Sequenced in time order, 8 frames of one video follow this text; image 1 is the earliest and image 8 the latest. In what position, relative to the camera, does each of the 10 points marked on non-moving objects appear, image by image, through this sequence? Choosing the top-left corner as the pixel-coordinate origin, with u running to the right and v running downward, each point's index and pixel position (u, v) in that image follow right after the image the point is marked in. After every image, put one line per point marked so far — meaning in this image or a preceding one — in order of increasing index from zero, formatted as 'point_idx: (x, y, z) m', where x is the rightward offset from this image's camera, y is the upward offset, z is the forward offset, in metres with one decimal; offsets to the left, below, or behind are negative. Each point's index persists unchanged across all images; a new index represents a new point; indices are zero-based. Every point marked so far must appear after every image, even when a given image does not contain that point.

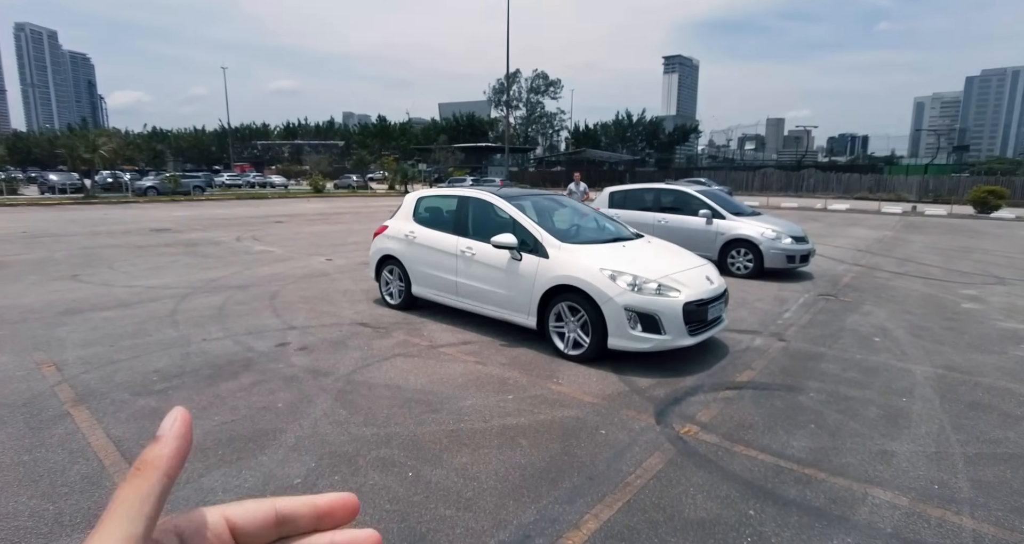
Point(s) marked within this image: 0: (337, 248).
0: (-3.9, +0.5, +12.2) m
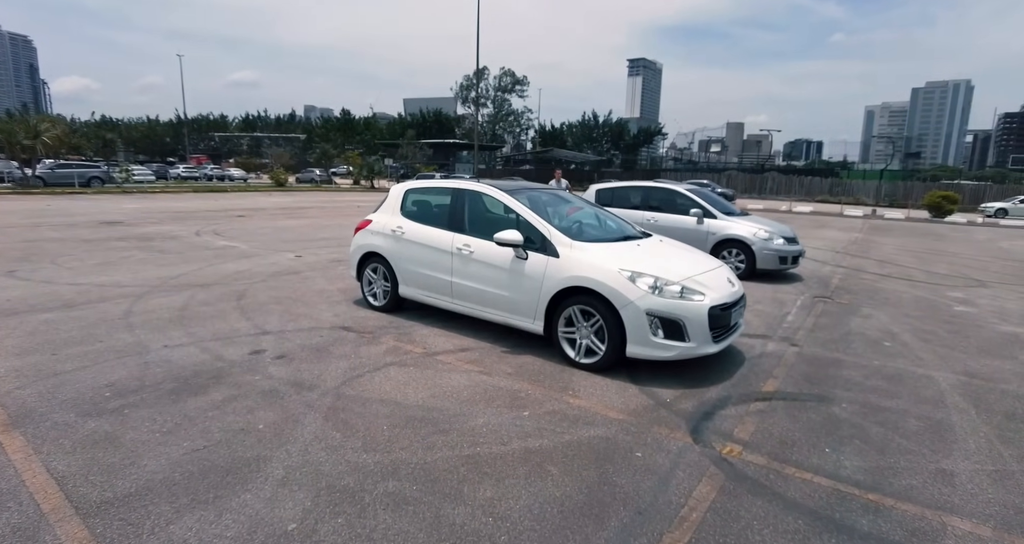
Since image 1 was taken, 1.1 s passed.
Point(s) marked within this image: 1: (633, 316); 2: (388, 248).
0: (-4.3, +0.6, +11.5) m
1: (+1.1, -0.4, +4.6) m
2: (-1.4, +0.3, +6.2) m
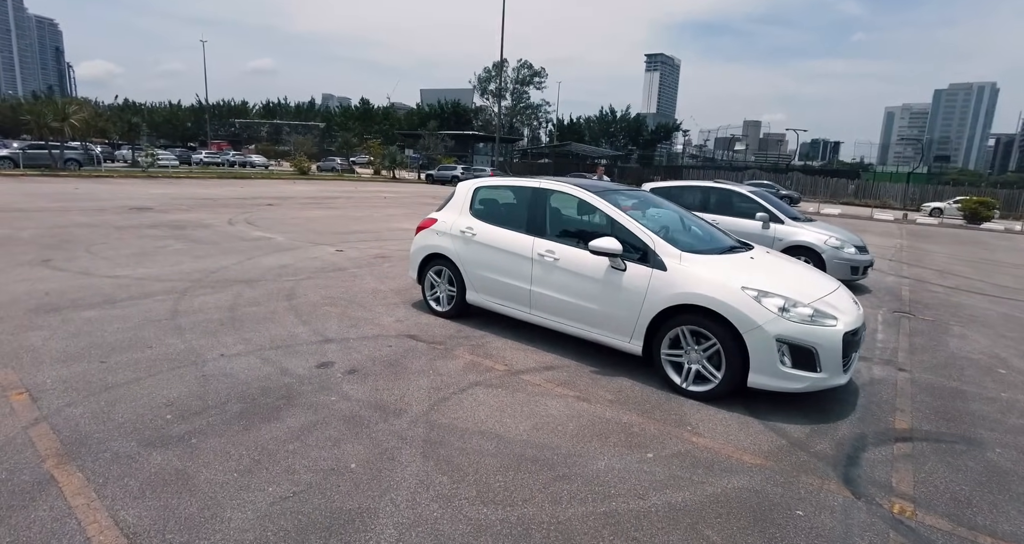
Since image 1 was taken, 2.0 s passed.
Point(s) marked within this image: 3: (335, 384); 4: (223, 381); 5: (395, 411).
0: (-3.4, +0.7, +11.0) m
1: (+1.9, -0.5, +4.0) m
2: (-0.6, +0.2, +5.6) m
3: (-1.3, -0.8, +4.0) m
4: (-2.1, -0.8, +4.0) m
5: (-0.8, -0.9, +3.7) m
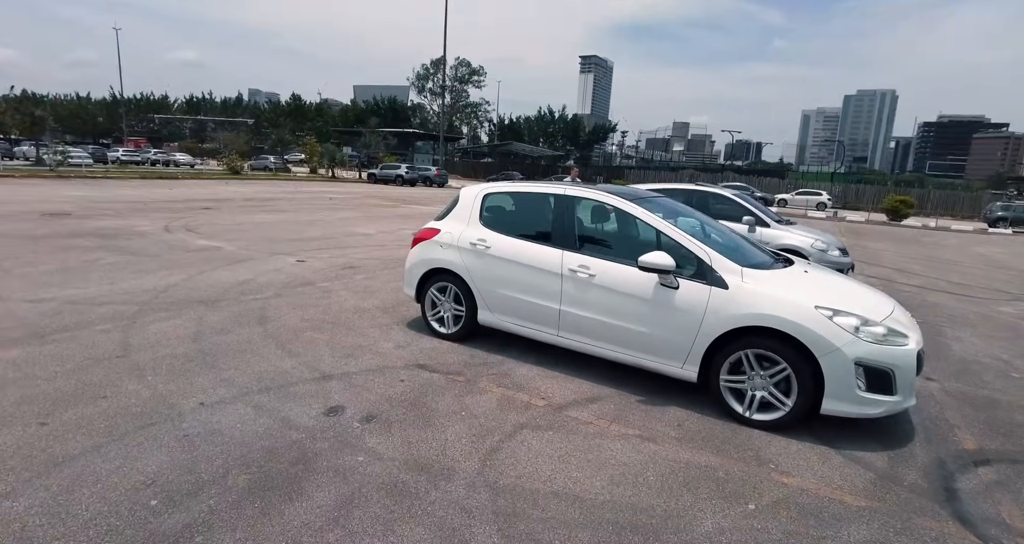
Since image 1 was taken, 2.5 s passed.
0: (-3.9, +0.5, +10.0) m
1: (+2.2, -0.6, +3.7) m
2: (-0.4, +0.1, +5.0) m
3: (-1.0, -1.0, +3.3) m
4: (-1.7, -1.0, +3.2) m
5: (-0.4, -1.1, +3.0) m
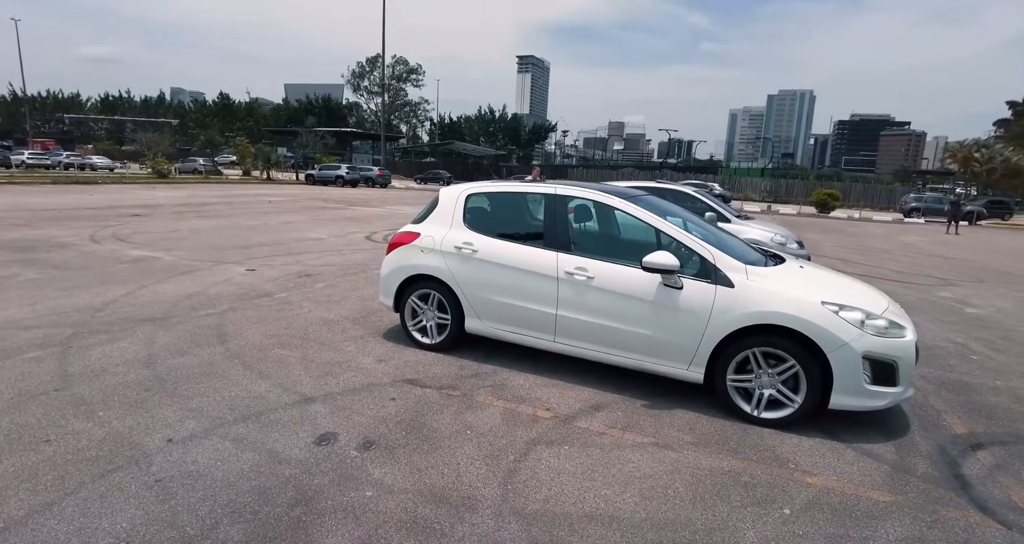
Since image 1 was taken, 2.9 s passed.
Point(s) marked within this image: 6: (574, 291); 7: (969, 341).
0: (-4.5, +0.3, +9.3) m
1: (+2.2, -0.6, +3.6) m
2: (-0.5, 0.0, +4.7) m
3: (-0.8, -1.1, +3.0) m
4: (-1.6, -1.1, +2.7) m
5: (-0.2, -1.2, +2.7) m
6: (+0.5, -0.1, +4.2) m
7: (+5.5, -0.8, +6.5) m
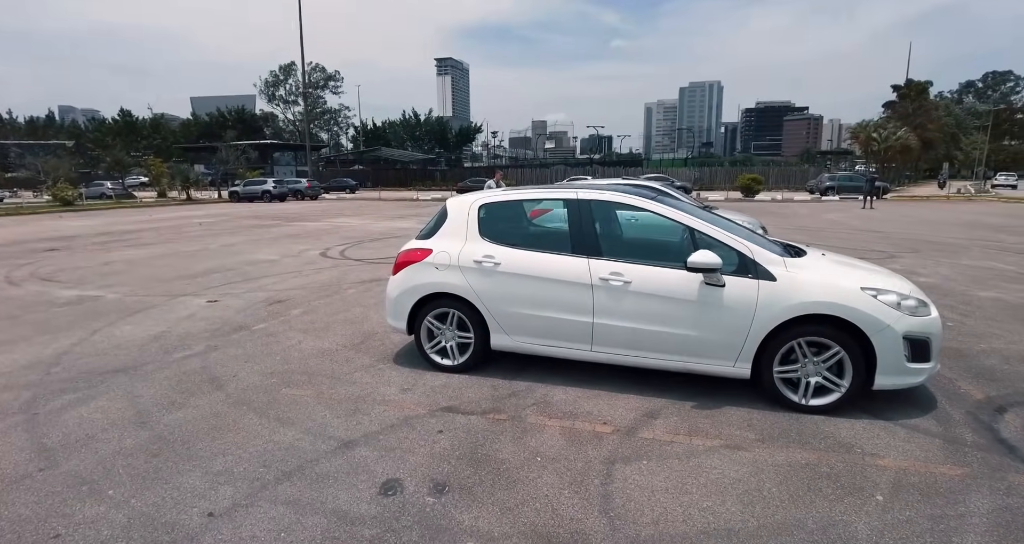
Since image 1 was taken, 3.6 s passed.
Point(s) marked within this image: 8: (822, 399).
0: (-4.8, -0.2, +8.5) m
1: (+2.6, -0.5, +3.7) m
2: (-0.3, -0.1, +4.4) m
3: (-0.3, -1.2, +2.7) m
4: (-1.1, -1.3, +2.3) m
5: (+0.3, -1.2, +2.5) m
6: (+0.7, -0.2, +4.1) m
7: (+5.5, -0.5, +7.0) m
8: (+2.2, -0.9, +3.9) m
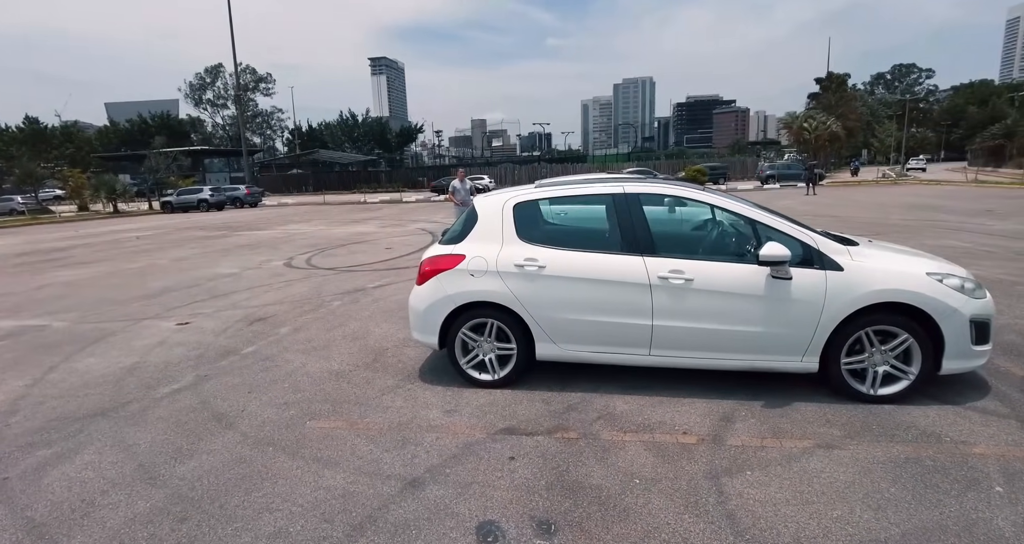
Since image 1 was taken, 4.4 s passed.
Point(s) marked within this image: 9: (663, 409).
0: (-4.9, -0.4, +7.6) m
1: (+3.0, -0.4, +3.6) m
2: (0.0, -0.2, +4.0) m
3: (+0.2, -1.3, +2.3) m
4: (-0.4, -1.4, +1.9) m
5: (+0.9, -1.2, +2.2) m
6: (+1.1, -0.2, +3.8) m
7: (+5.5, -0.2, +7.2) m
8: (+2.7, -0.8, +3.8) m
9: (+1.0, -0.9, +3.7) m
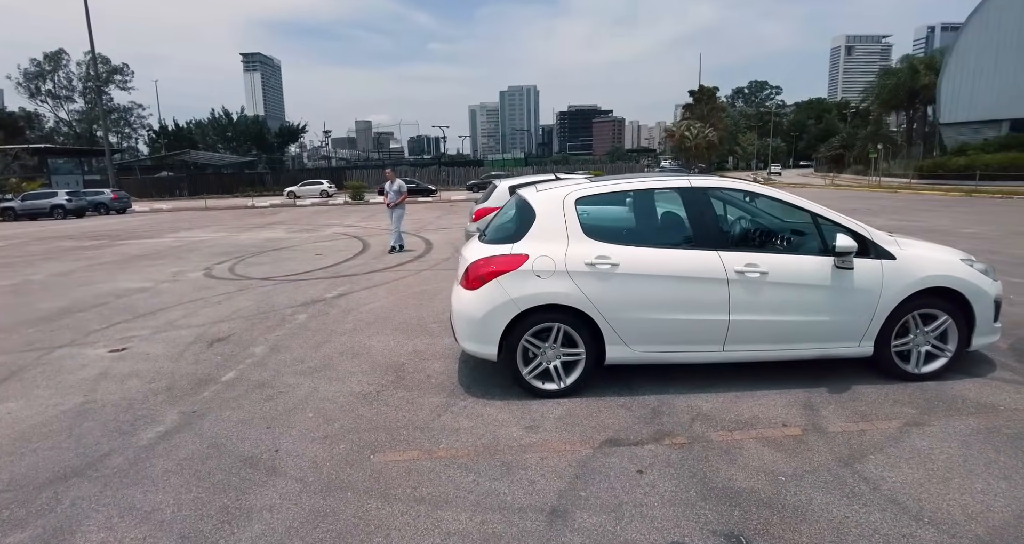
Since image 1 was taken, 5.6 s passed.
0: (-5.0, -0.6, +6.2) m
1: (+3.5, -0.3, +4.0) m
2: (+0.5, -0.2, +3.7) m
3: (+1.1, -1.2, +2.1) m
4: (+0.5, -1.3, +1.6) m
5: (+1.8, -1.2, +2.1) m
6: (+1.6, -0.1, +3.8) m
7: (+5.3, -0.1, +8.0) m
8: (+3.2, -0.7, +4.1) m
9: (+1.6, -0.9, +3.7) m
